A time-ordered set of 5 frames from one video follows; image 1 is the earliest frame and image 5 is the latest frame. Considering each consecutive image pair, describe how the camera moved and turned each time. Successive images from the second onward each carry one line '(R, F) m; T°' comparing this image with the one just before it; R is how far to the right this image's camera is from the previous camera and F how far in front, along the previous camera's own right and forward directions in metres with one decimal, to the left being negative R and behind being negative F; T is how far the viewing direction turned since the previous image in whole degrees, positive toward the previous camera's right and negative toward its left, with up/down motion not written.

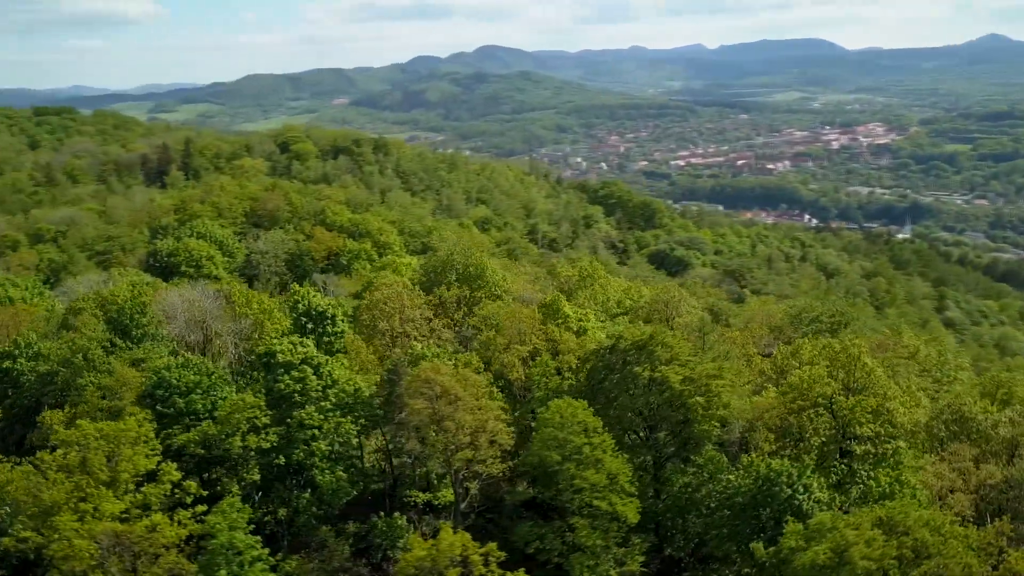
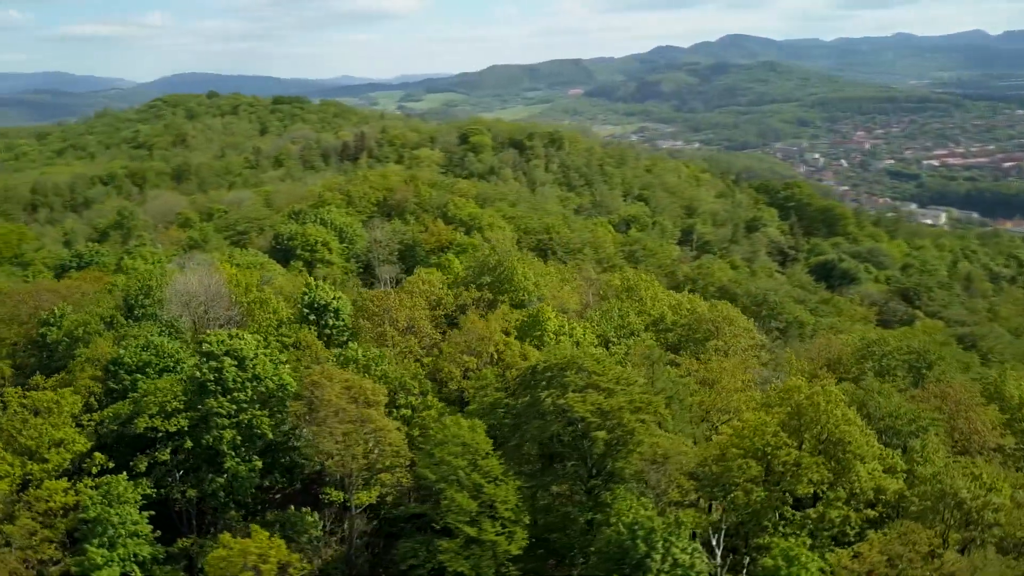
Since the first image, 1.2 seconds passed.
(+9.7, +2.1) m; -16°
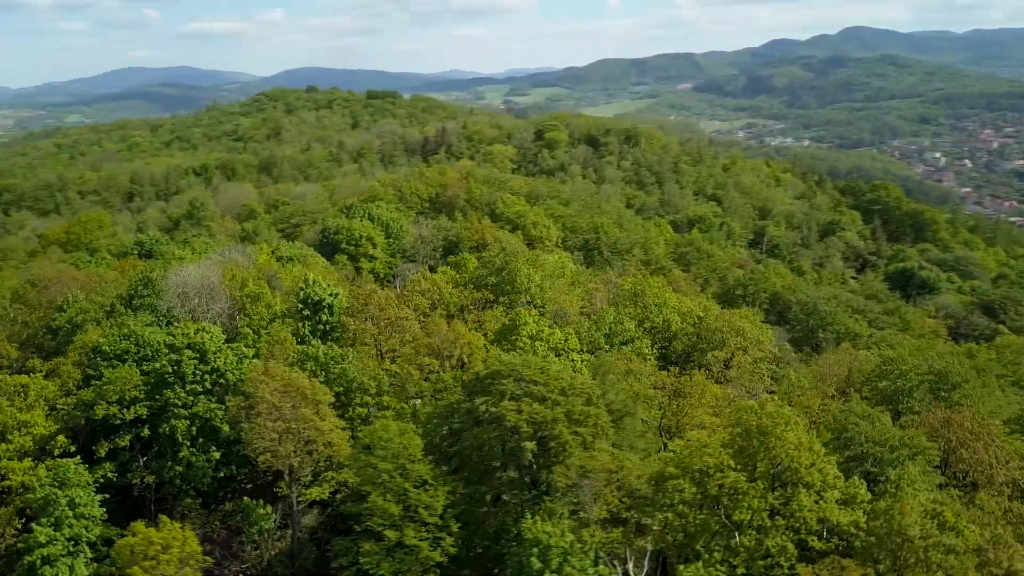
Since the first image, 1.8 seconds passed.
(+5.0, +0.6) m; -7°
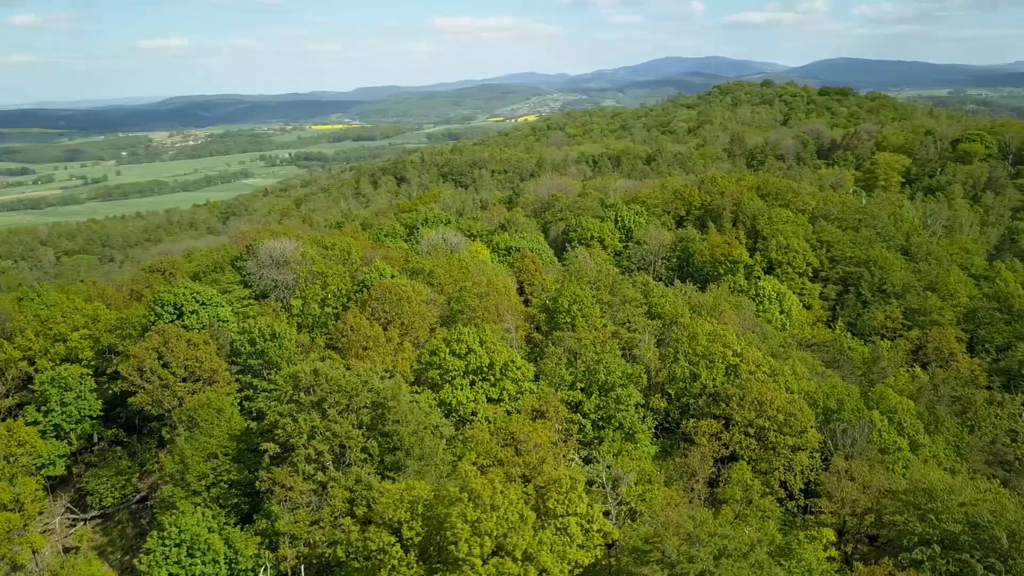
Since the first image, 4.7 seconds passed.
(+19.9, +7.0) m; -34°
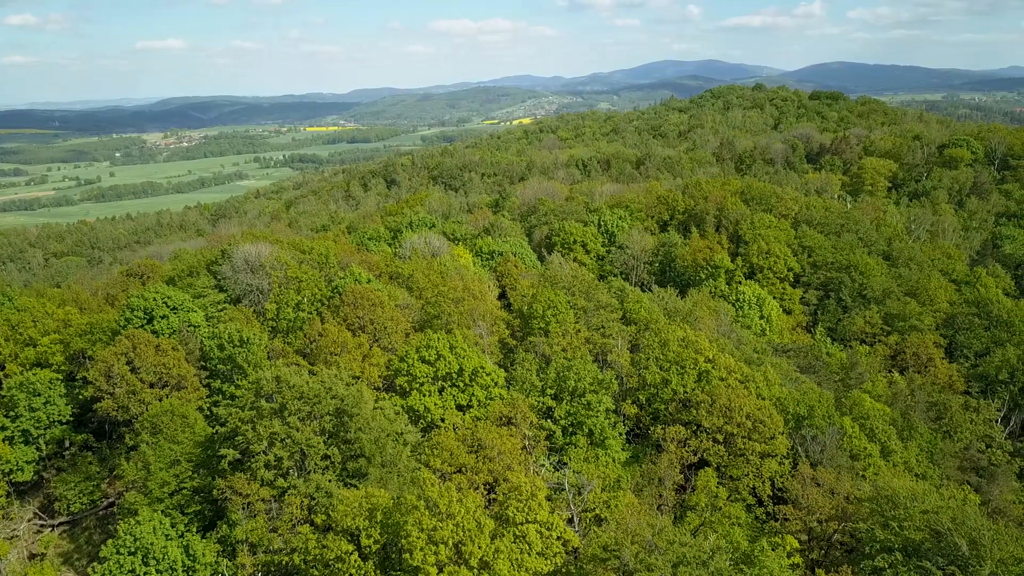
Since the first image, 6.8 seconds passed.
(+1.0, 0.0) m; 0°
